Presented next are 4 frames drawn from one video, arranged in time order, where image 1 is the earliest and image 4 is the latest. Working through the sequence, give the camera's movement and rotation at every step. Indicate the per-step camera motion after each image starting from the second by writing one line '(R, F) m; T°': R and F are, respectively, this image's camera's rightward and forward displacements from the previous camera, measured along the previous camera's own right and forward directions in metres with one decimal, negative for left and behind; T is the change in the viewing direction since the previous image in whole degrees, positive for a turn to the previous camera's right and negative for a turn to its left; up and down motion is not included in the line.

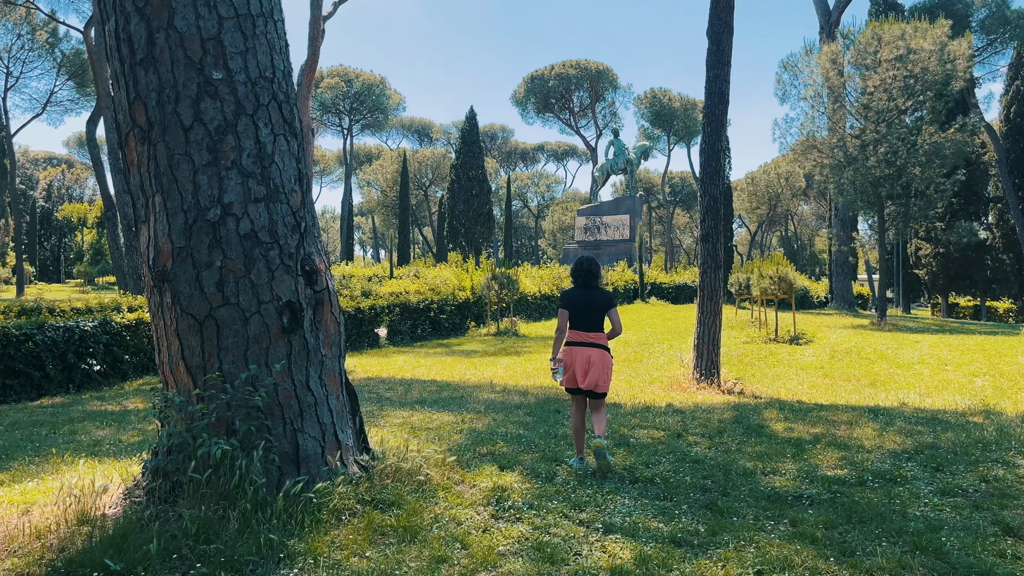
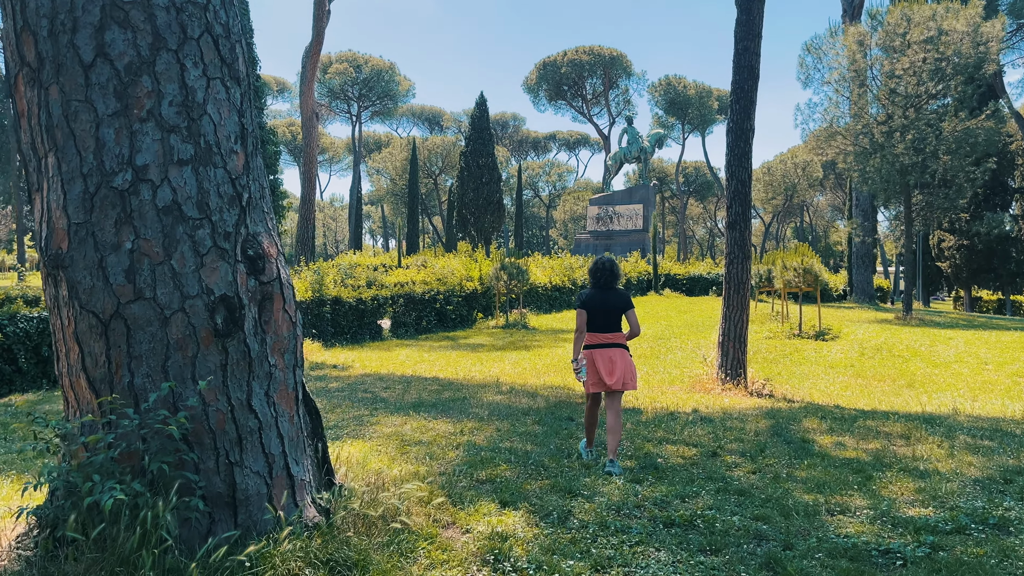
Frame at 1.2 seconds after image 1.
(0.0, +0.7) m; -1°
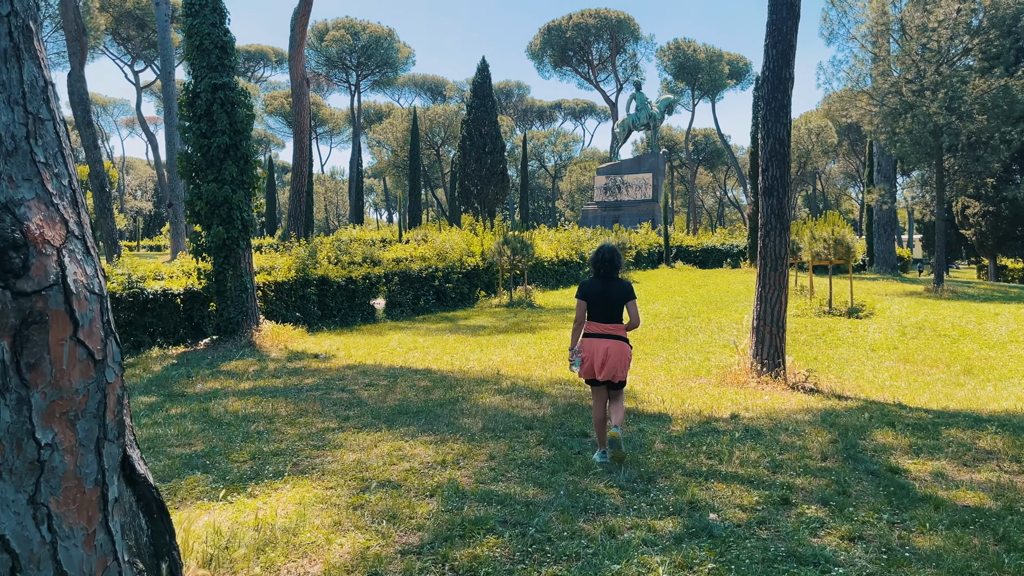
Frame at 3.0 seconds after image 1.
(+0.1, +1.2) m; -1°
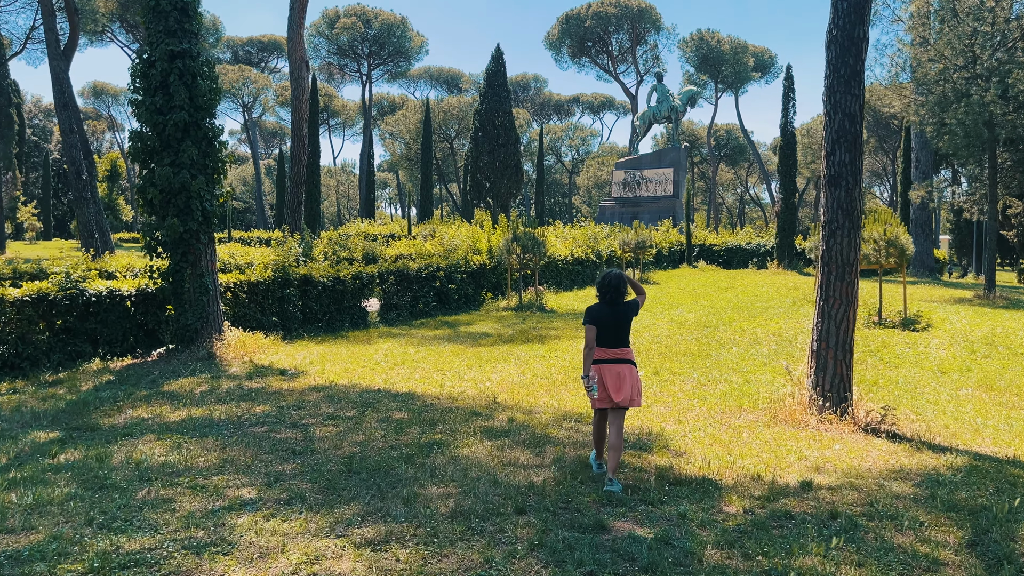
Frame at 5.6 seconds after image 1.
(+0.1, +1.5) m; -1°
